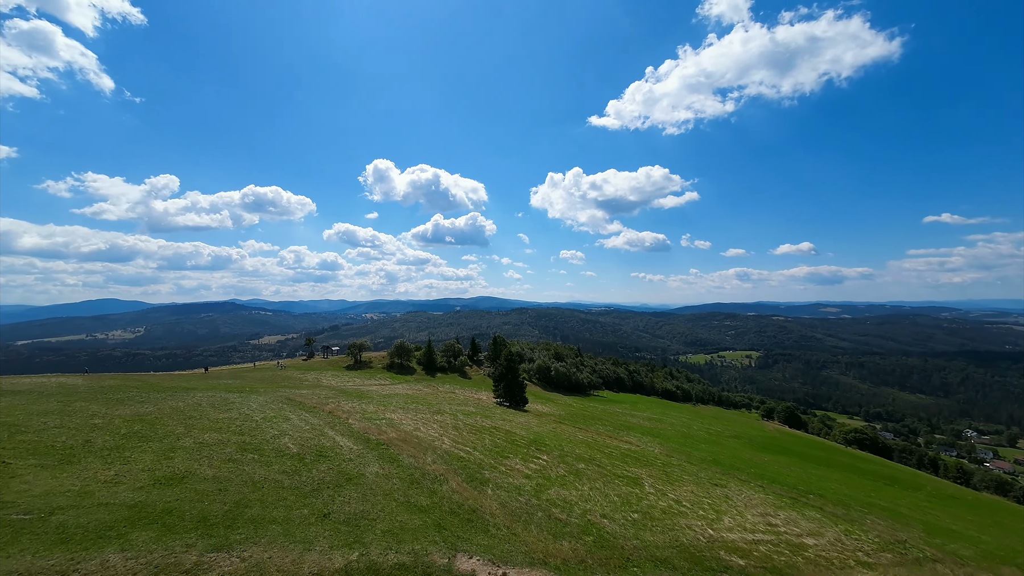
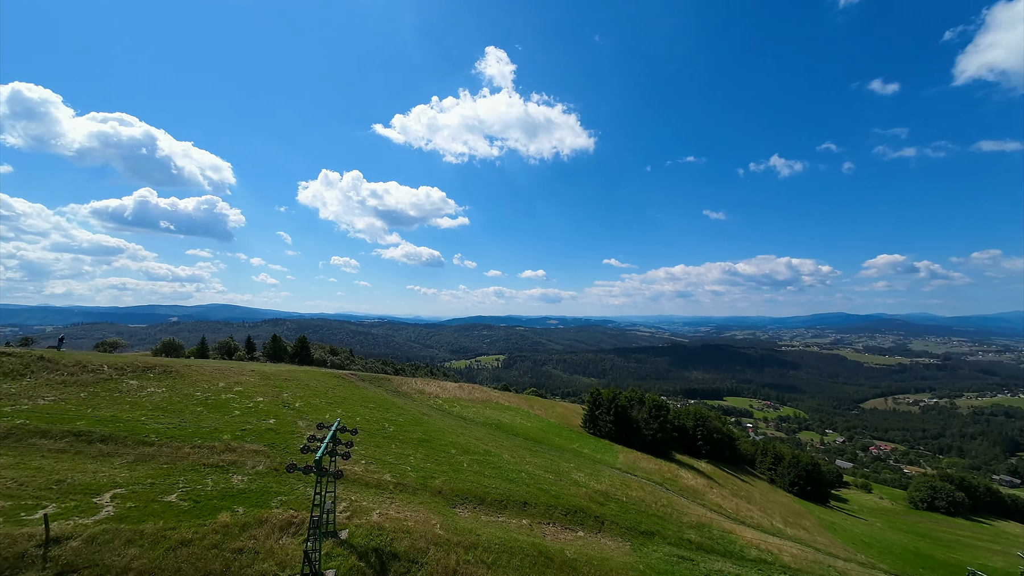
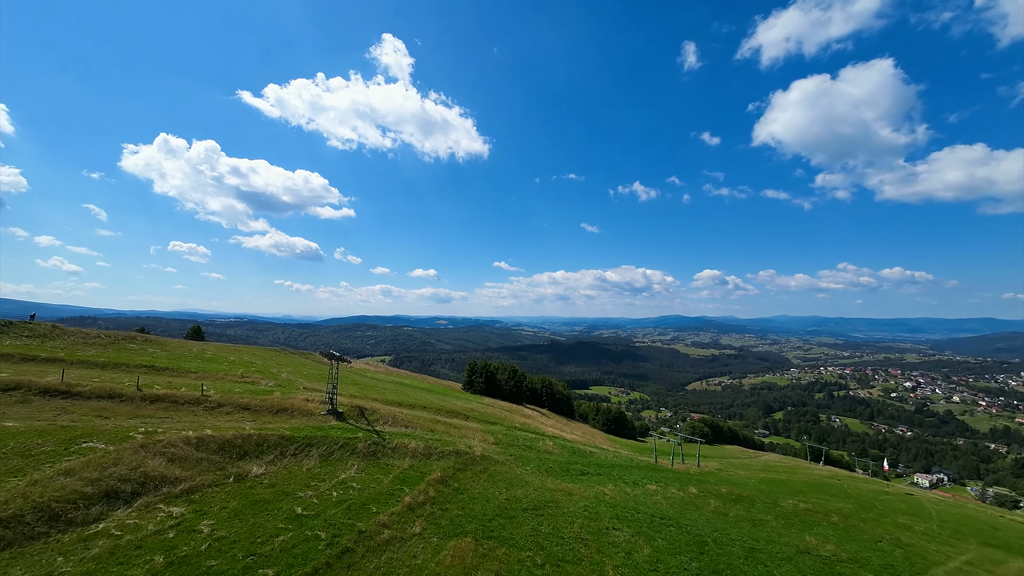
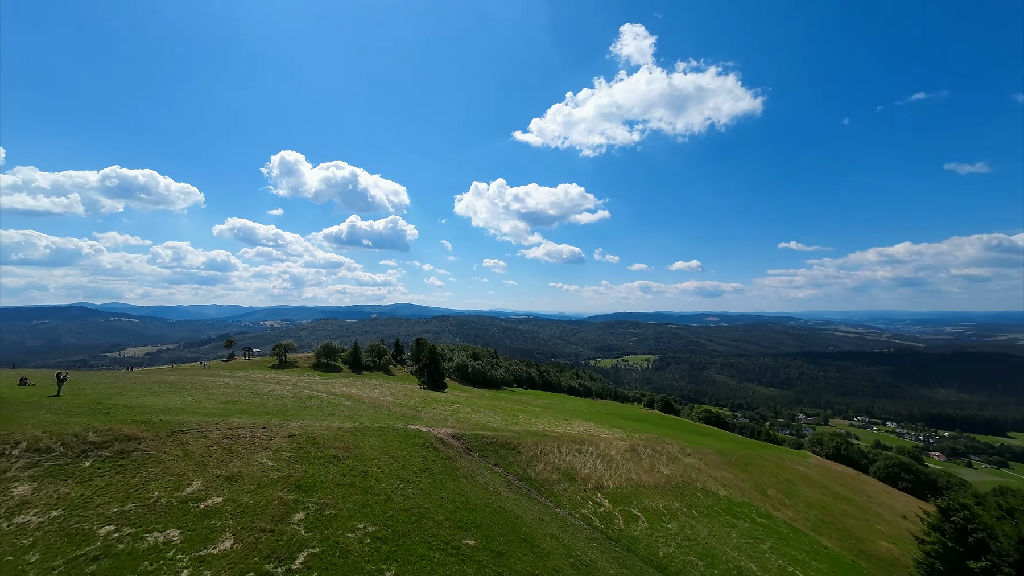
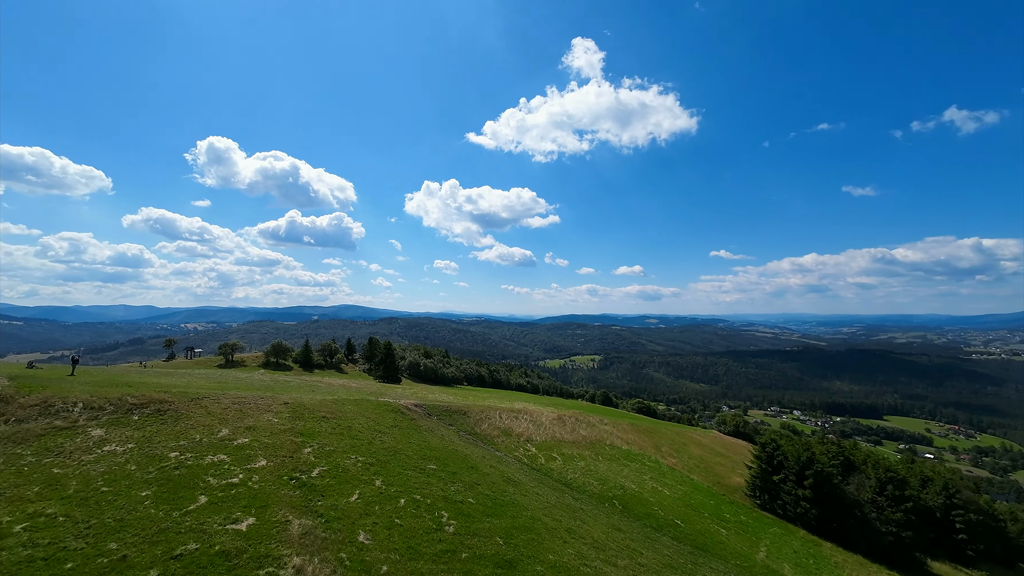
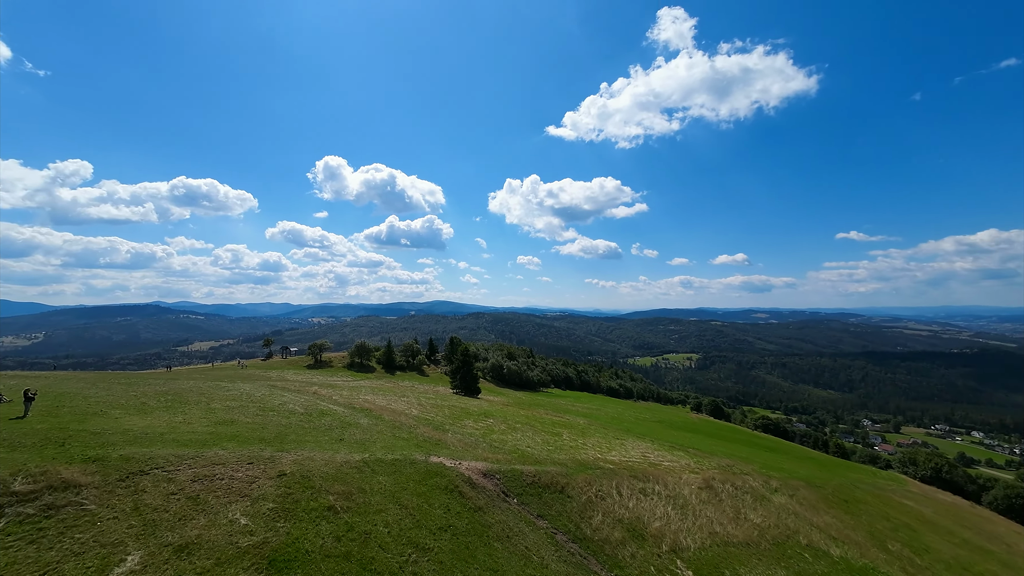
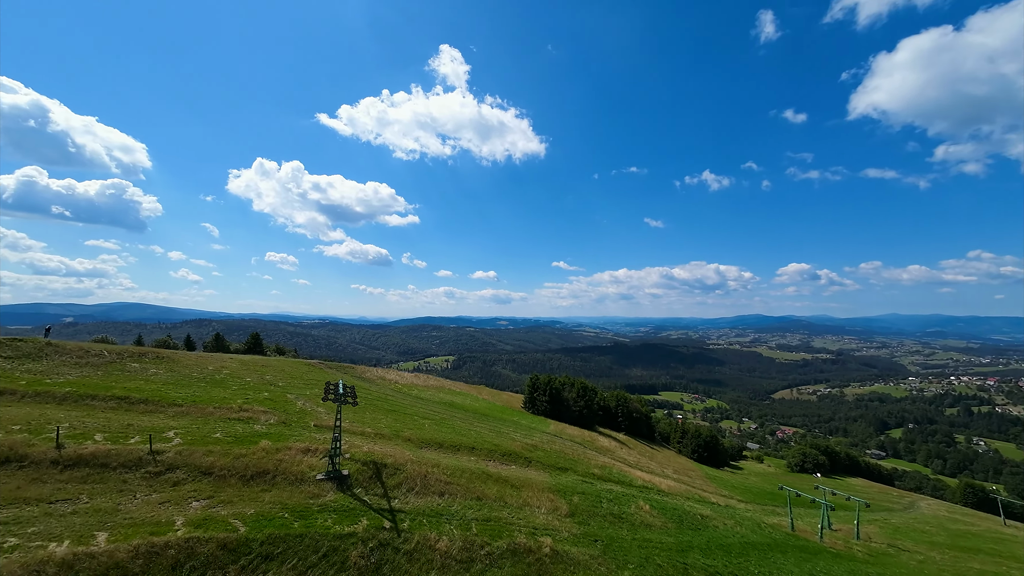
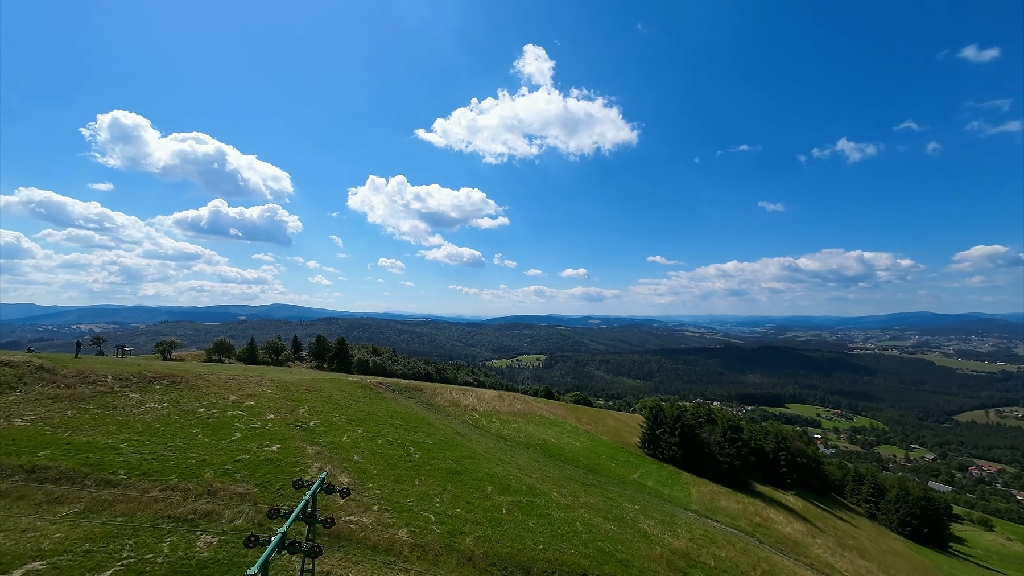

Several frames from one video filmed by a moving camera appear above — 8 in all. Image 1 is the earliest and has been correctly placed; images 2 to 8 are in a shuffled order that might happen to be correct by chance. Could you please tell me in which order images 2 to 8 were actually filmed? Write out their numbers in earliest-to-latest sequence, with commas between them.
6, 4, 5, 8, 2, 7, 3
